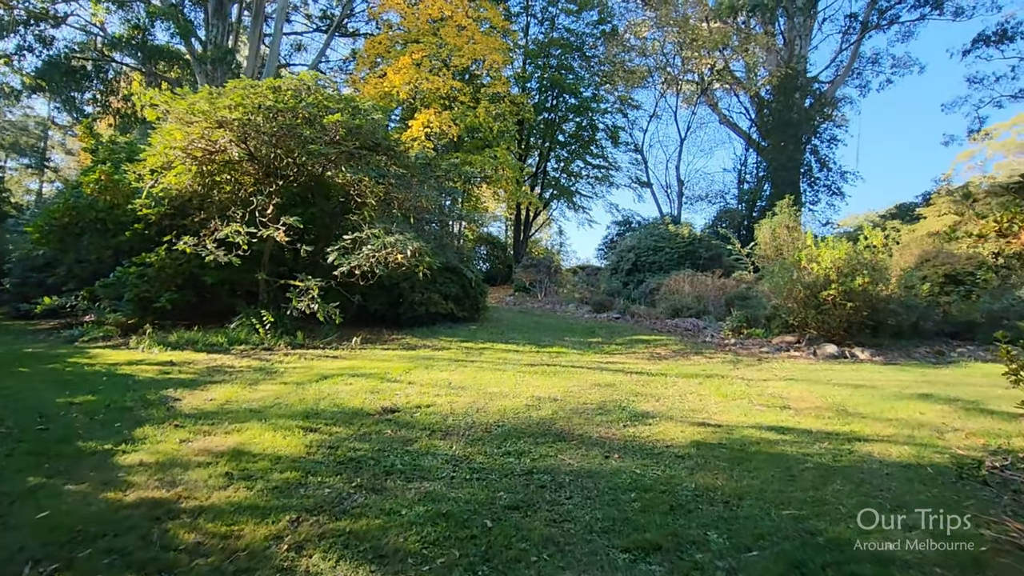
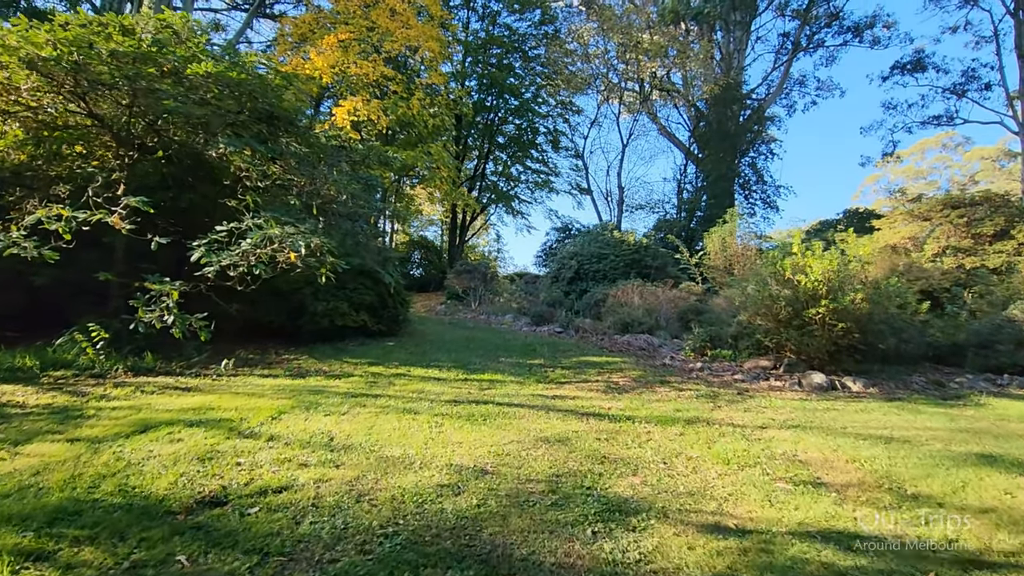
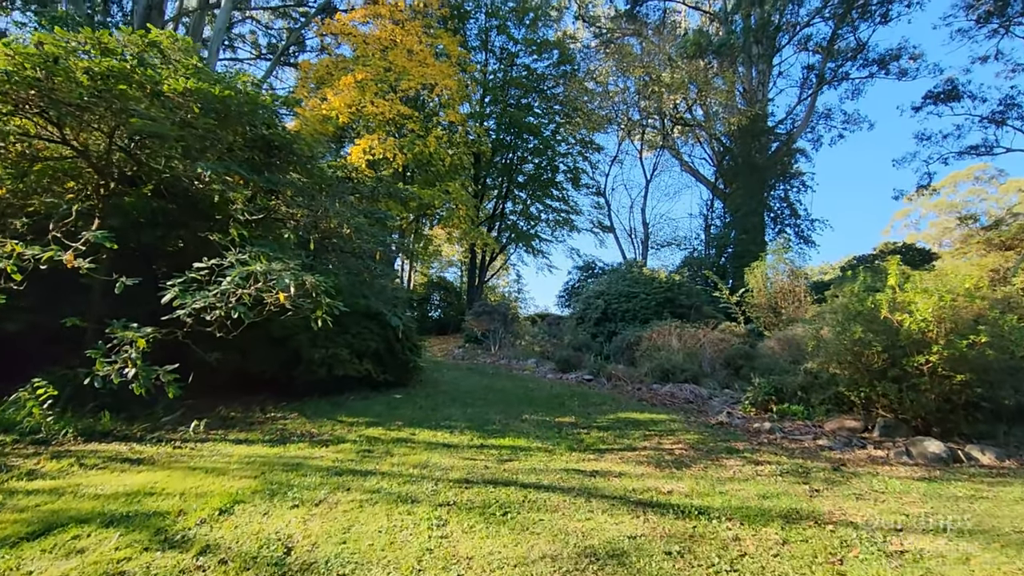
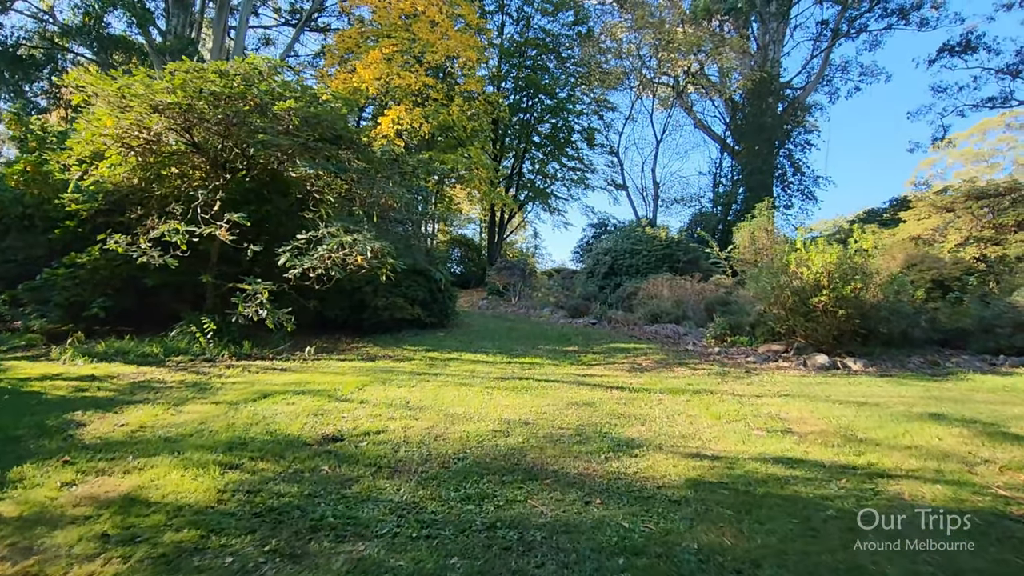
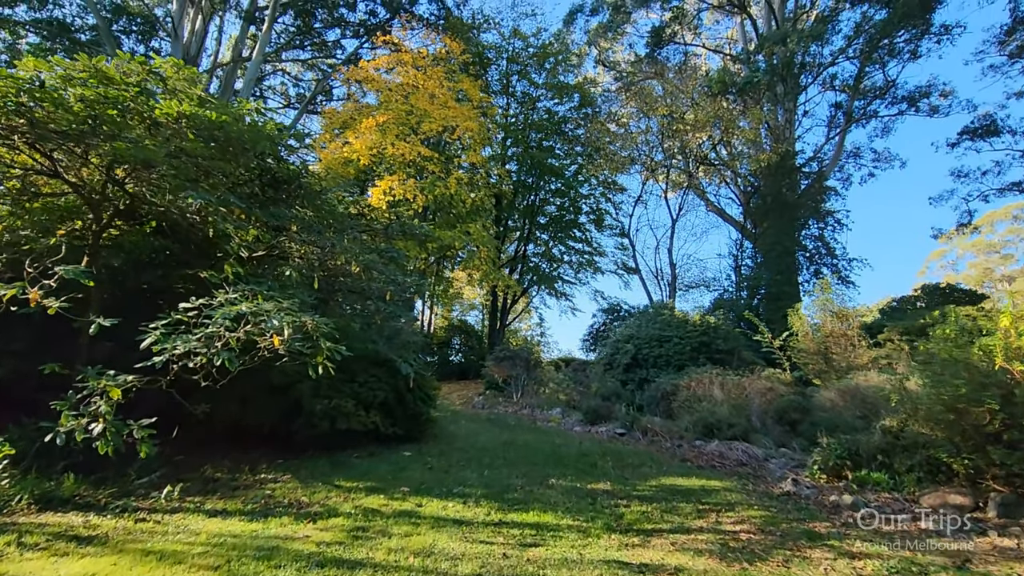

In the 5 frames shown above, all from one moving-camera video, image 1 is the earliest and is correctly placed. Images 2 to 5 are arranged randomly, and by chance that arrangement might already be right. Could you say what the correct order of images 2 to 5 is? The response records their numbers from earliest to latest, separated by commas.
4, 2, 3, 5
